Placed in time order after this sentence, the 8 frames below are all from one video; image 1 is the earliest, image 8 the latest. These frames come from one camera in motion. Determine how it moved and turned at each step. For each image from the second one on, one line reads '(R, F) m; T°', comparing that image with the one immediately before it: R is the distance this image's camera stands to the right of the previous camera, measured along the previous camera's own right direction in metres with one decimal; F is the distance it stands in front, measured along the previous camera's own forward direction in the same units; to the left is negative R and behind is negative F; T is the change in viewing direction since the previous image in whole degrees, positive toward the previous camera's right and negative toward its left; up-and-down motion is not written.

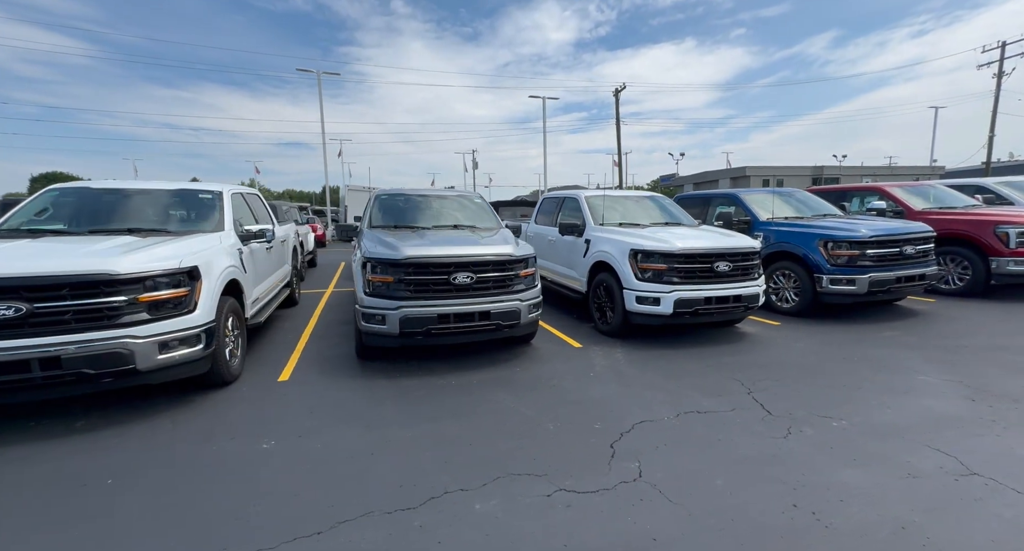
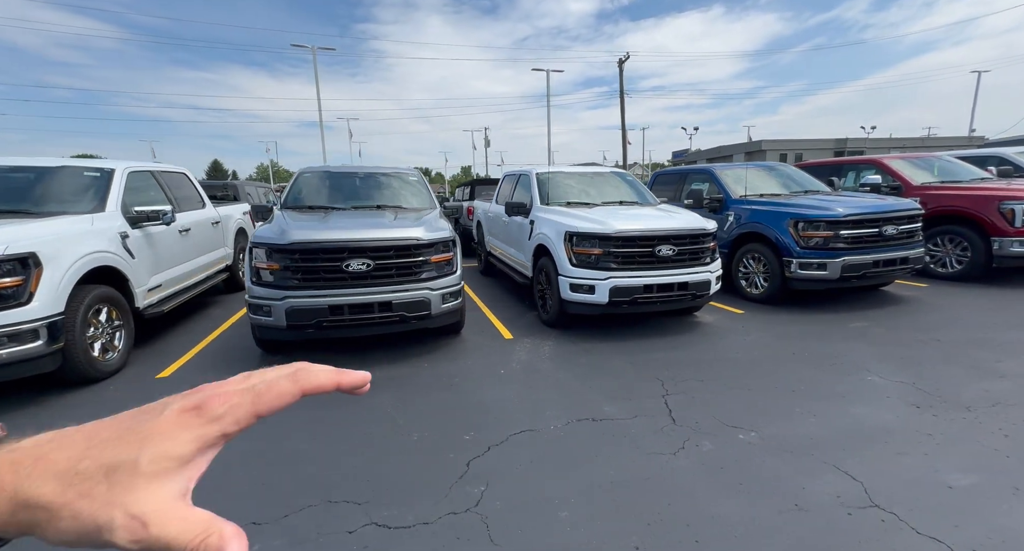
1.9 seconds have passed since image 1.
(+1.0, +0.5) m; -3°
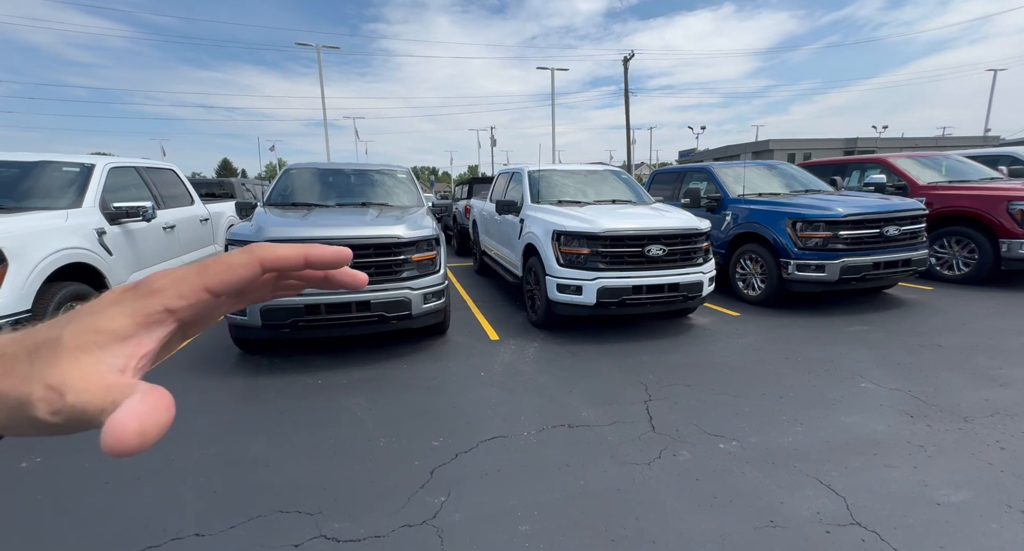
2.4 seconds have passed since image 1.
(+0.2, +0.1) m; -1°
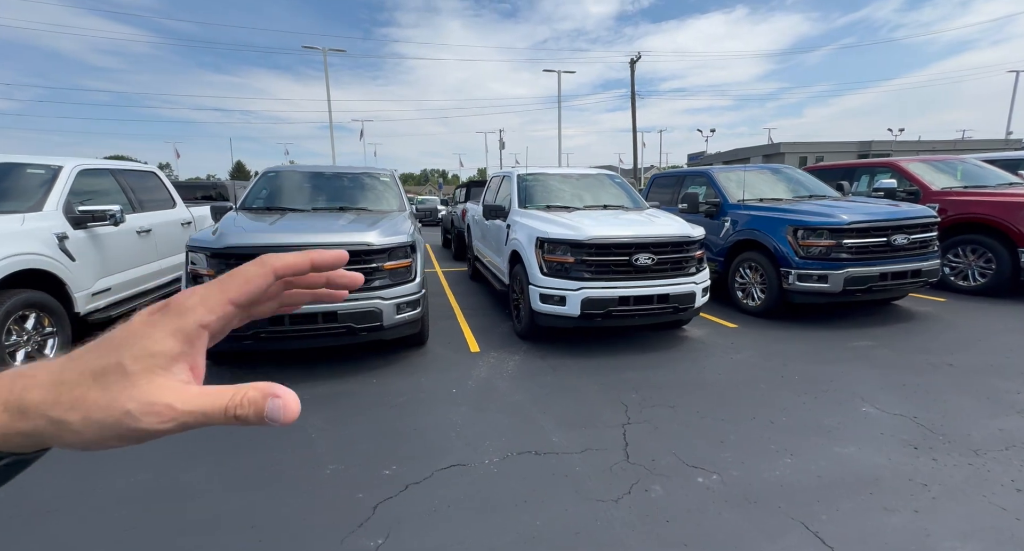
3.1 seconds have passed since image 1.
(+0.3, +0.2) m; -1°
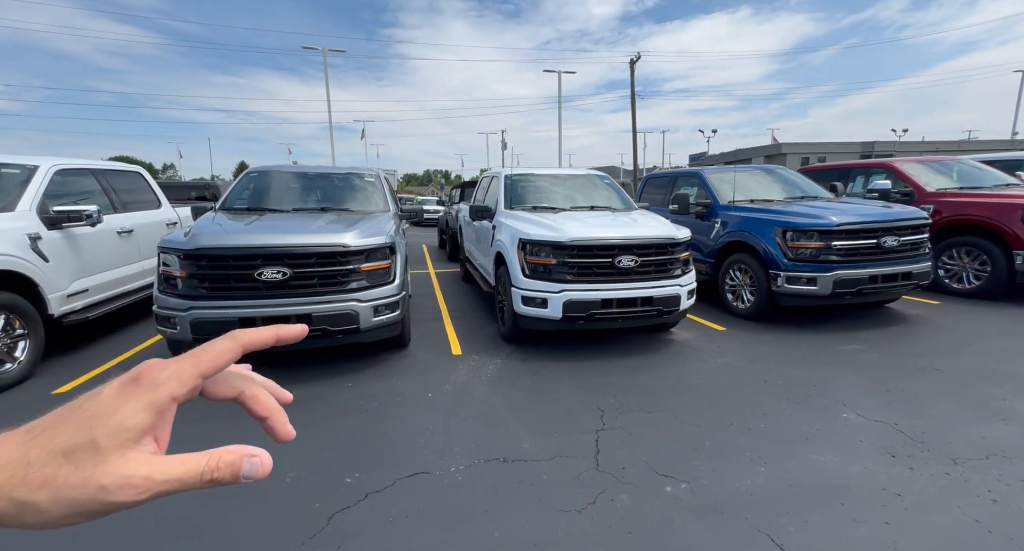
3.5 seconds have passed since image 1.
(+0.2, +0.1) m; 0°
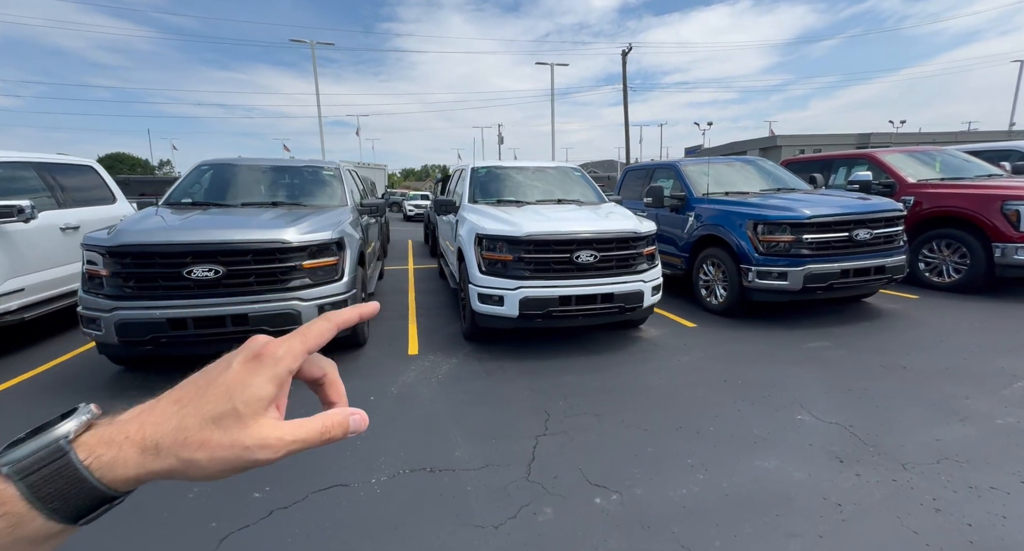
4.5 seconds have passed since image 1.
(+0.4, +0.2) m; 0°
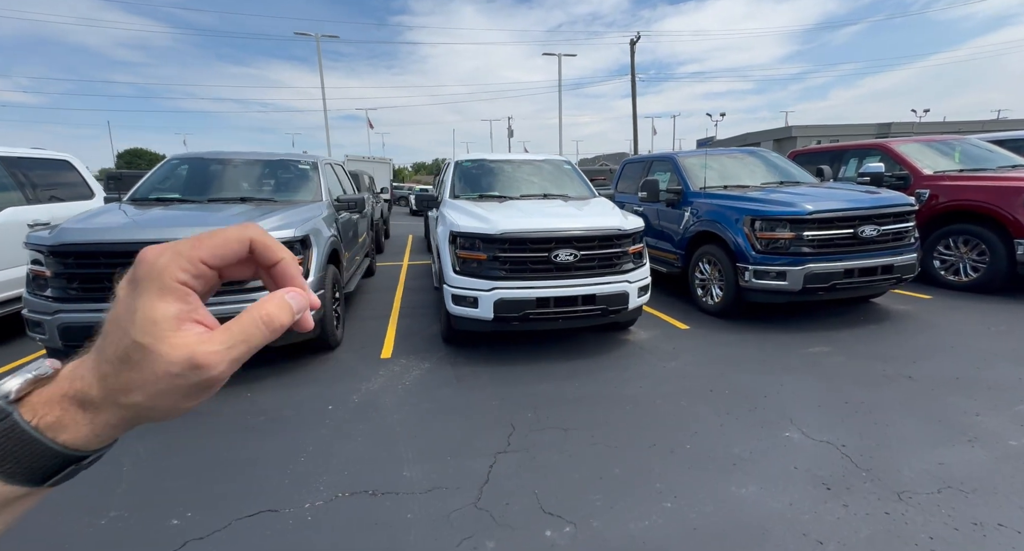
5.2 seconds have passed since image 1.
(+0.3, +0.3) m; -2°
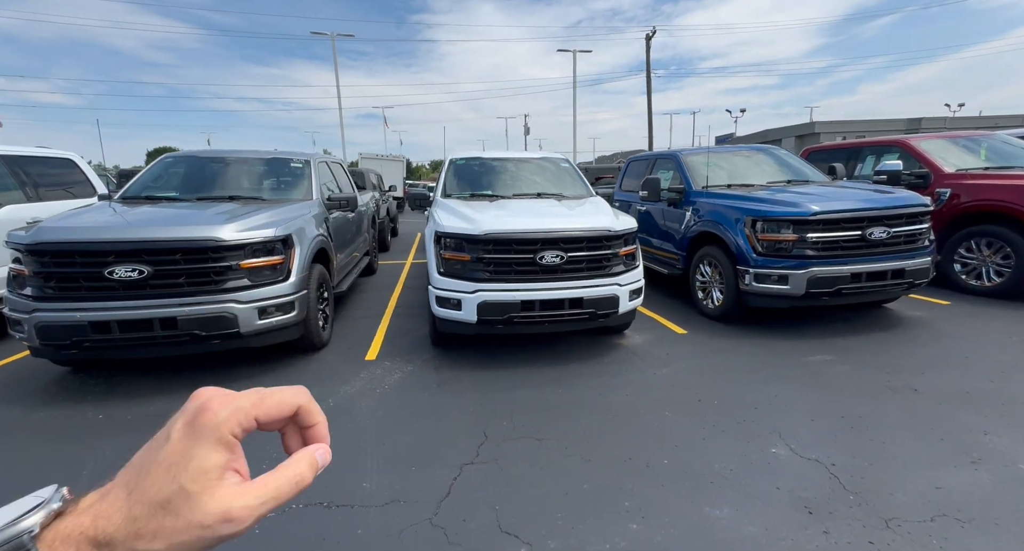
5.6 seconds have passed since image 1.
(+0.3, +0.1) m; -2°
